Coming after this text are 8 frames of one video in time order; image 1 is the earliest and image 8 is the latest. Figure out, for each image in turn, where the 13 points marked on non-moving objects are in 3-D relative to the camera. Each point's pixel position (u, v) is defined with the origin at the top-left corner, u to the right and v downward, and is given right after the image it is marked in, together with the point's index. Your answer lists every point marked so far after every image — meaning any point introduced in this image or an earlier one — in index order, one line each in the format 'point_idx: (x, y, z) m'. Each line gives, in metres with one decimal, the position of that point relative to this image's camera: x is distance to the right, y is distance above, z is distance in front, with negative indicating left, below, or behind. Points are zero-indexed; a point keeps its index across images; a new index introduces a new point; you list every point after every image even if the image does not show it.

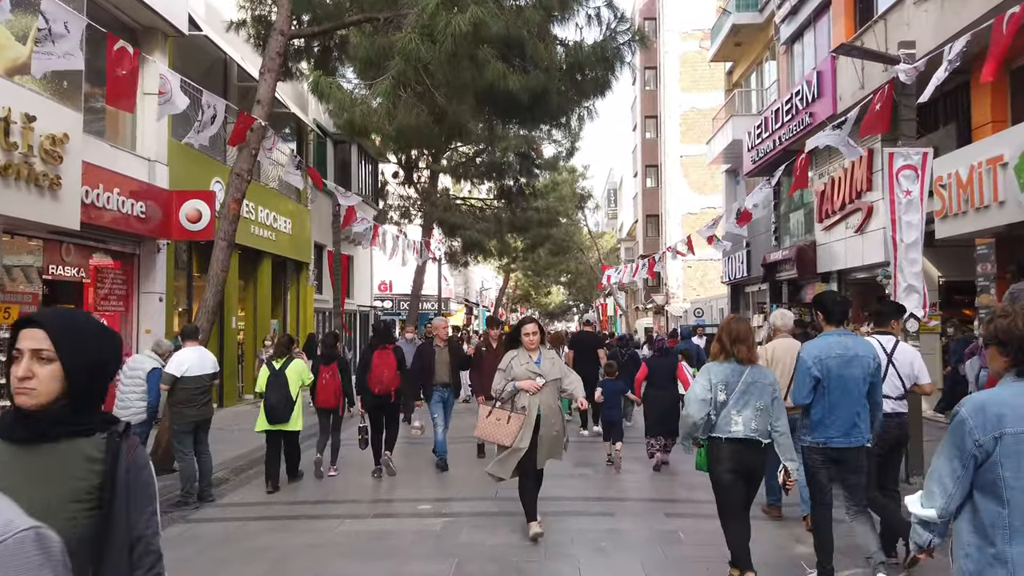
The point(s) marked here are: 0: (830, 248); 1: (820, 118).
0: (+7.3, +0.9, +17.2) m
1: (+6.3, +3.5, +15.4) m
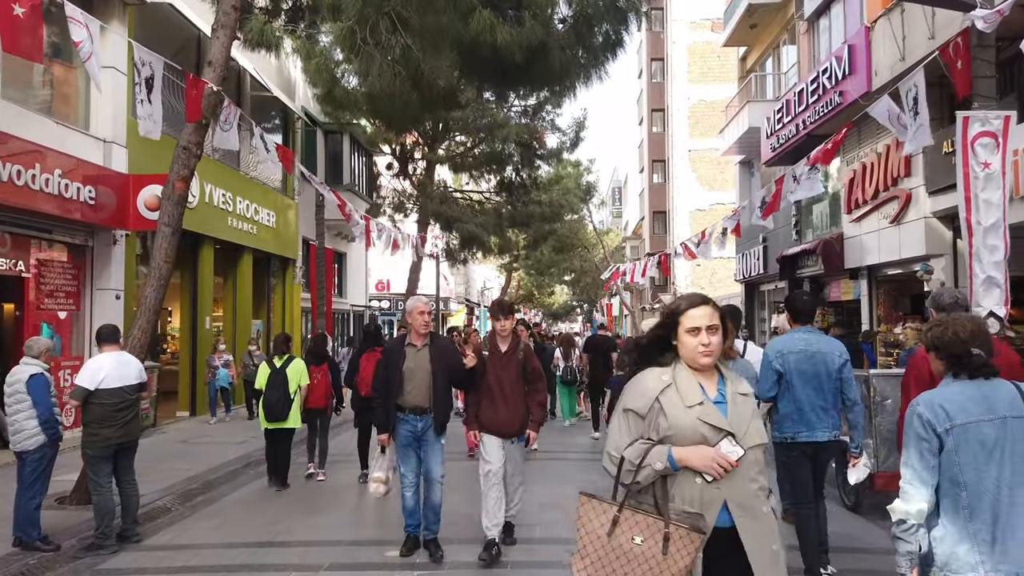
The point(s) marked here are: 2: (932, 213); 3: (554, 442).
0: (+7.3, +1.0, +15.7) m
1: (+6.3, +3.5, +13.9) m
2: (+7.2, +1.3, +12.9) m
3: (+0.7, -2.5, +12.2) m
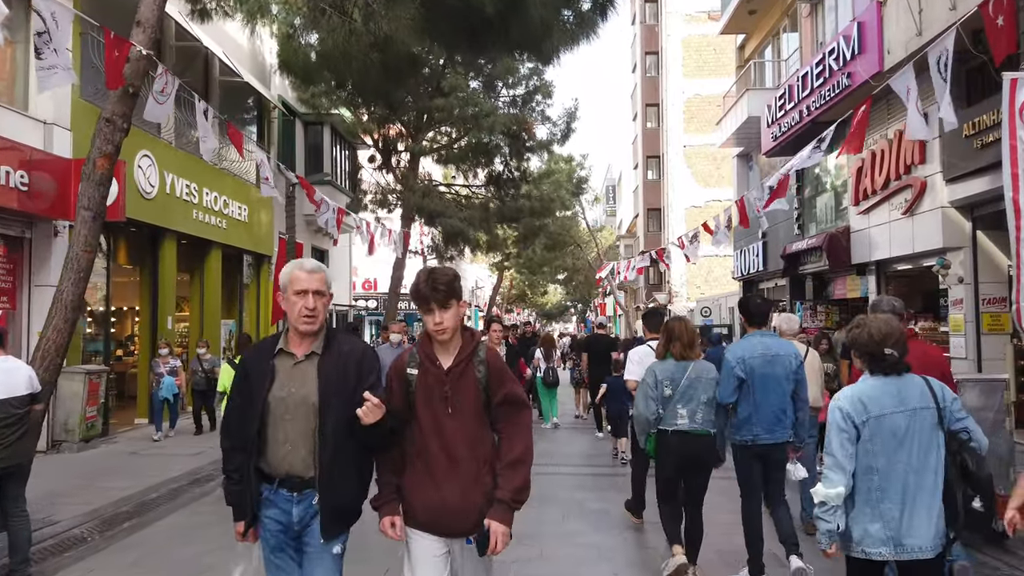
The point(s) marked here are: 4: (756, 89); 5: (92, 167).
0: (+7.0, +1.0, +14.7) m
1: (+6.0, +3.6, +12.9) m
2: (+6.9, +1.4, +12.0) m
3: (+0.4, -2.4, +11.2) m
4: (+6.5, +5.3, +20.0) m
5: (-3.9, +1.1, +6.9) m
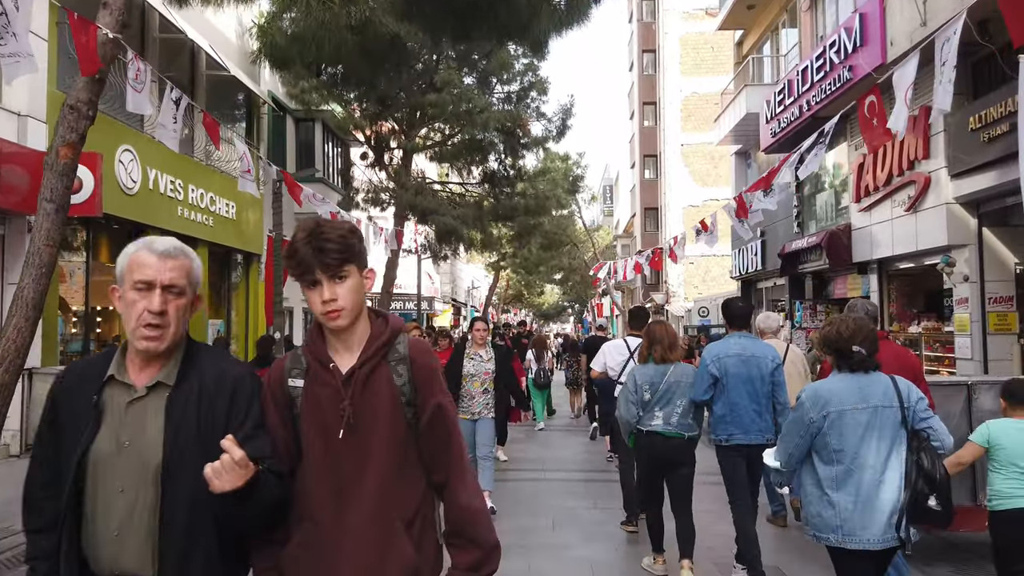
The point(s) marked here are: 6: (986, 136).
0: (+6.8, +1.0, +14.4) m
1: (+5.9, +3.6, +12.6) m
2: (+6.8, +1.4, +11.6) m
3: (+0.3, -2.4, +10.8) m
4: (+6.3, +5.3, +19.6) m
5: (-4.0, +1.1, +6.5) m
6: (+6.6, +2.1, +10.5) m
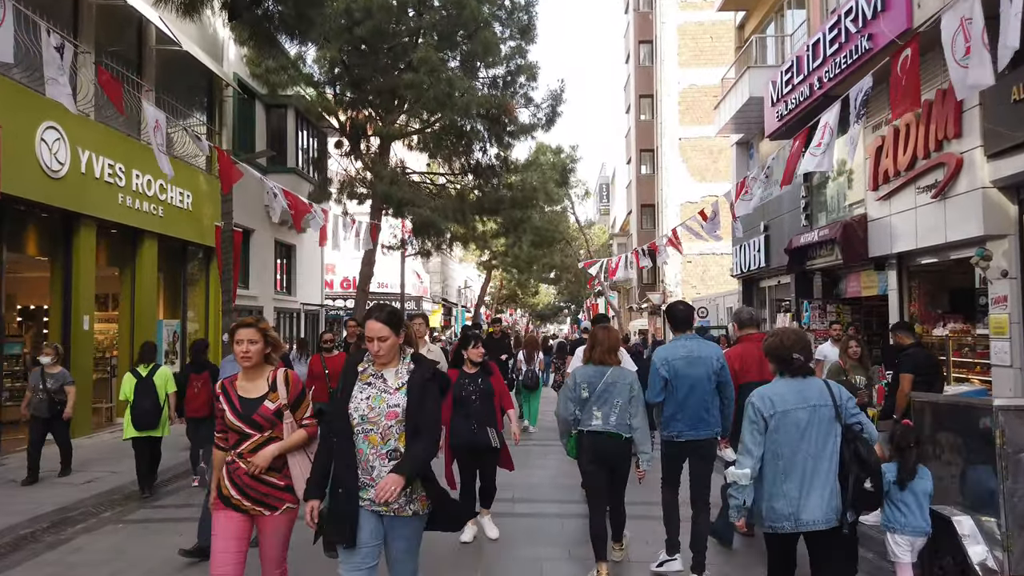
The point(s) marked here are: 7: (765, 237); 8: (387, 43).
0: (+6.5, +1.1, +12.9) m
1: (+5.5, +3.7, +11.1) m
2: (+6.5, +1.4, +10.1) m
3: (-0.1, -2.3, +9.3) m
4: (+5.9, +5.4, +18.2) m
5: (-4.3, +1.2, +5.0) m
6: (+6.2, +2.2, +9.0) m
7: (+6.5, +1.3, +19.2) m
8: (-3.0, +6.0, +18.3) m
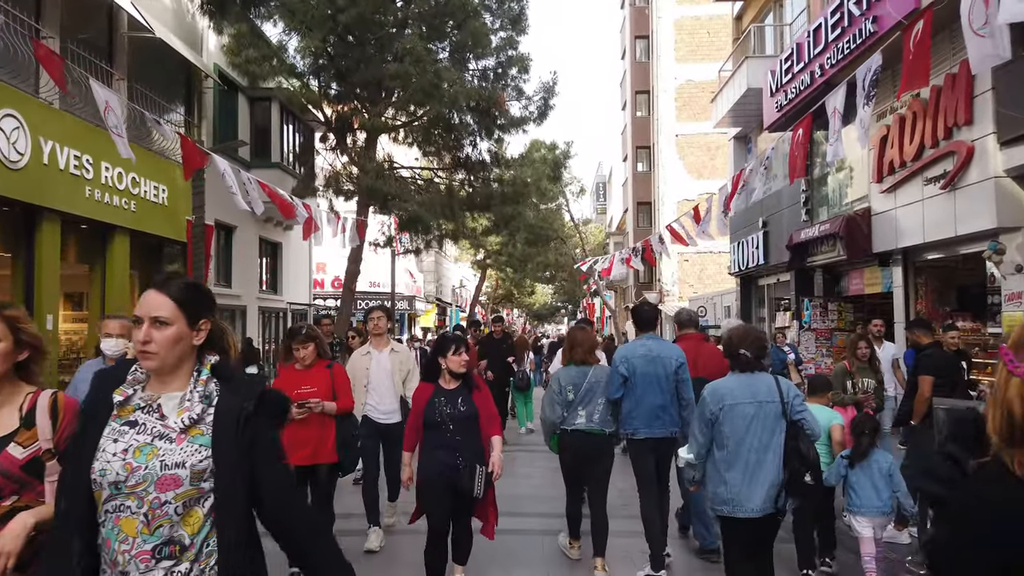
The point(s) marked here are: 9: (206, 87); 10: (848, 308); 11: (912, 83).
0: (+6.2, +1.1, +12.3) m
1: (+5.3, +3.7, +10.5) m
2: (+6.2, +1.5, +9.5) m
3: (-0.3, -2.3, +8.7) m
4: (+5.7, +5.4, +17.6) m
5: (-4.5, +1.2, +4.4) m
6: (+6.0, +2.2, +8.4) m
7: (+6.2, +1.4, +18.6) m
8: (-3.3, +6.0, +17.7) m
9: (-7.2, +4.8, +17.8) m
10: (+6.7, -0.4, +15.1) m
11: (+4.0, +2.1, +7.6) m
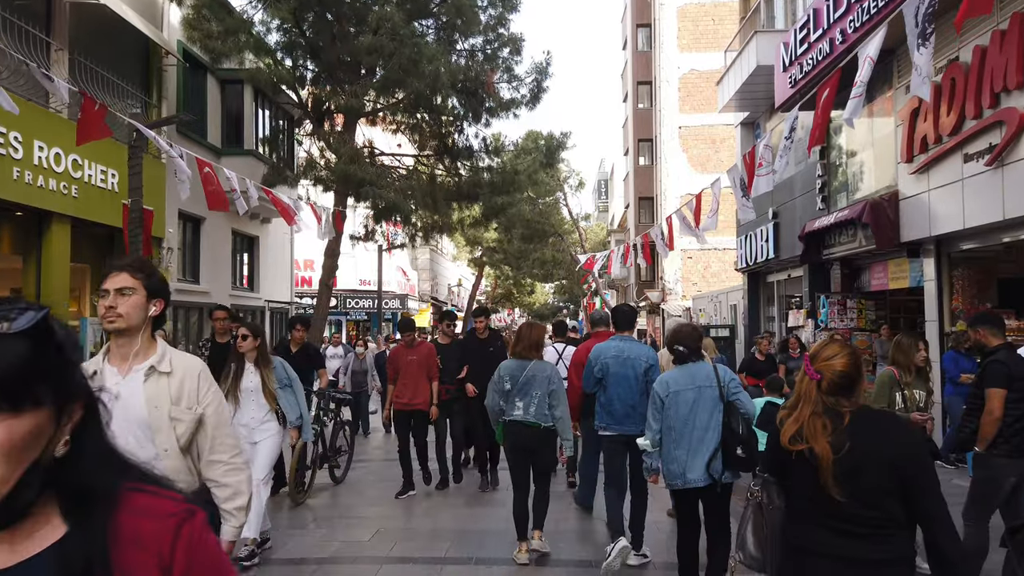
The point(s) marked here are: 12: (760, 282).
0: (+5.9, +1.2, +10.8) m
1: (+5.0, +3.8, +9.0) m
2: (+5.9, +1.6, +8.1) m
3: (-0.6, -2.2, +7.2) m
4: (+5.4, +5.5, +16.1) m
5: (-4.8, +1.3, +3.0) m
6: (+5.7, +2.3, +6.9) m
7: (+6.0, +1.5, +17.1) m
8: (-3.5, +6.1, +16.3) m
9: (-7.5, +4.9, +16.4) m
10: (+6.5, -0.3, +13.6) m
11: (+3.7, +2.2, +6.1) m
12: (+6.6, +0.2, +19.8) m
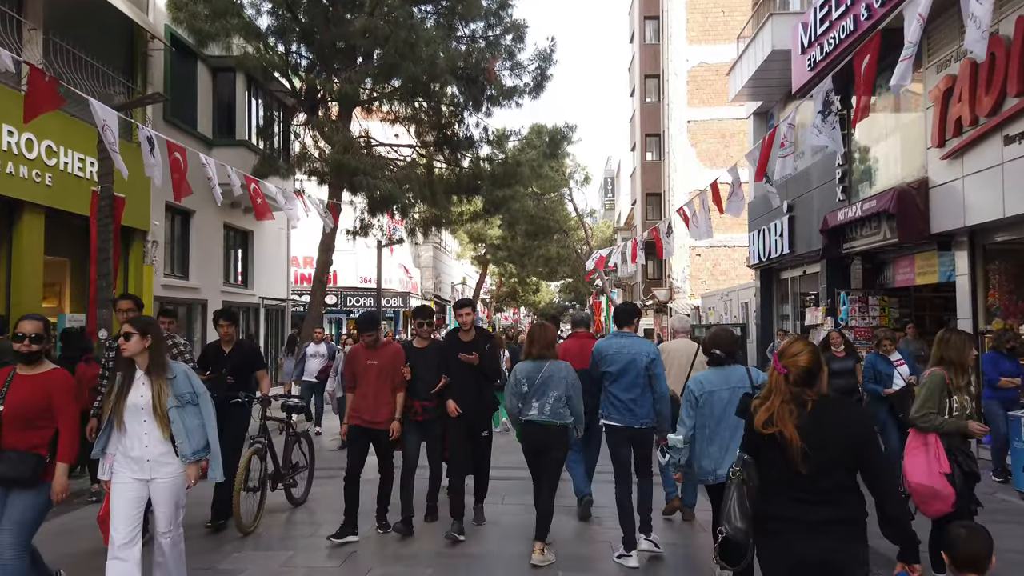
0: (+5.9, +1.3, +10.0) m
1: (+5.0, +3.9, +8.2) m
2: (+5.9, +1.6, +7.2) m
3: (-0.6, -2.1, +6.5) m
4: (+5.5, +5.6, +15.3) m
5: (-4.9, +1.4, +2.2) m
6: (+5.7, +2.4, +6.1) m
7: (+6.0, +1.5, +16.3) m
8: (-3.5, +6.2, +15.5) m
9: (-7.5, +5.0, +15.7) m
10: (+6.5, -0.2, +12.8) m
11: (+3.7, +2.2, +5.3) m
12: (+6.6, +0.3, +19.0) m
